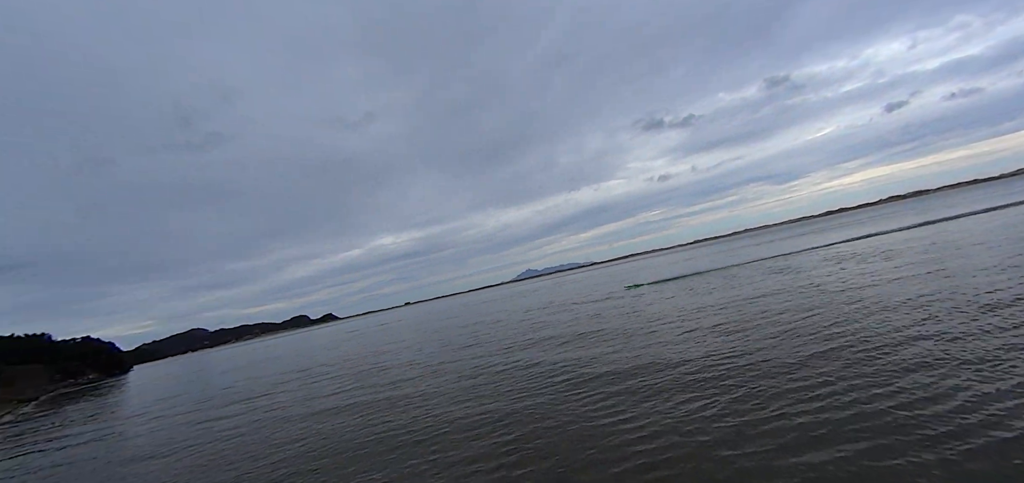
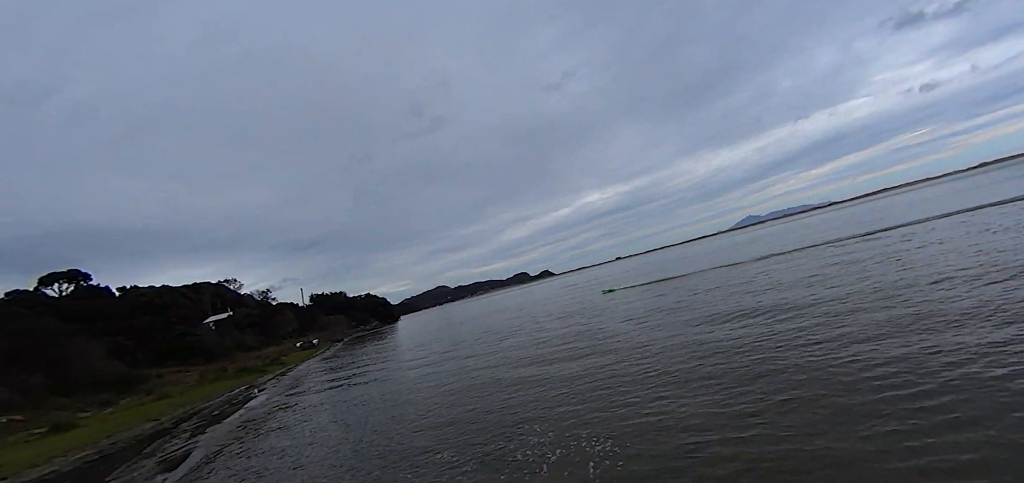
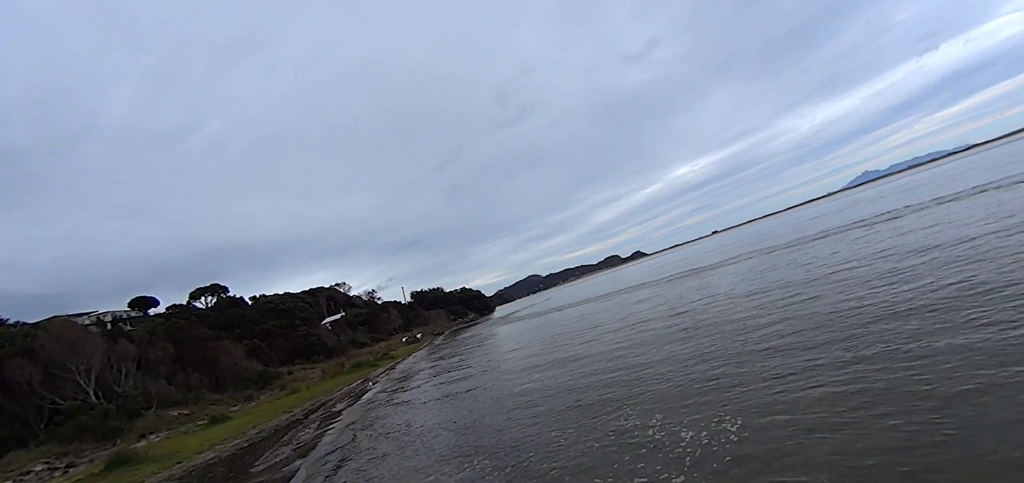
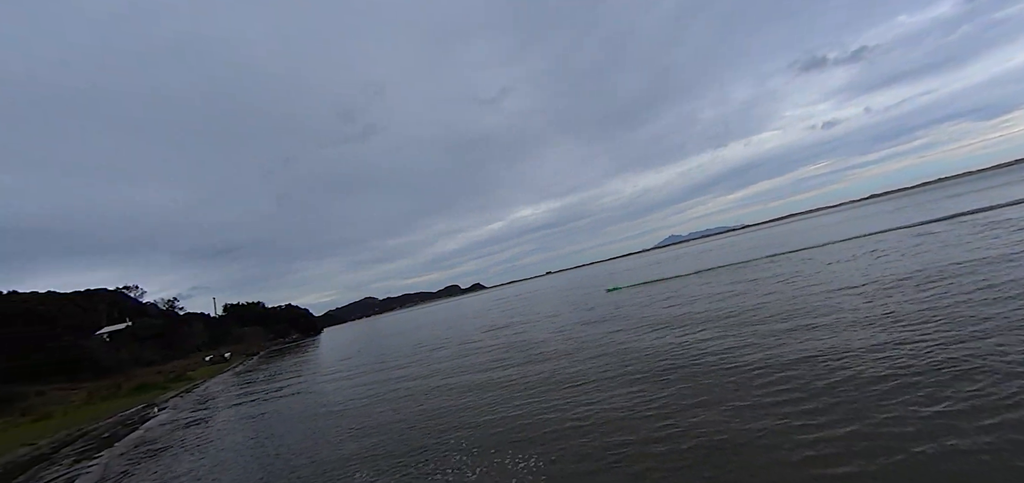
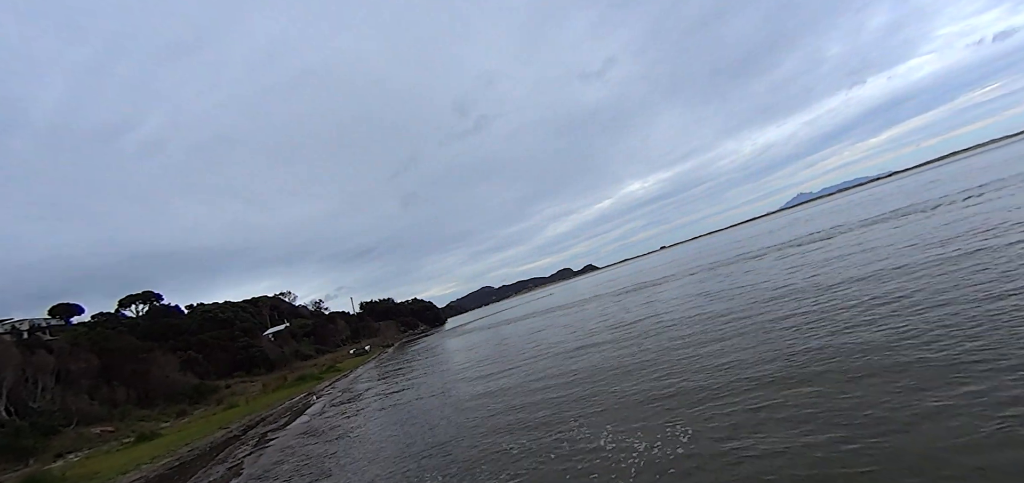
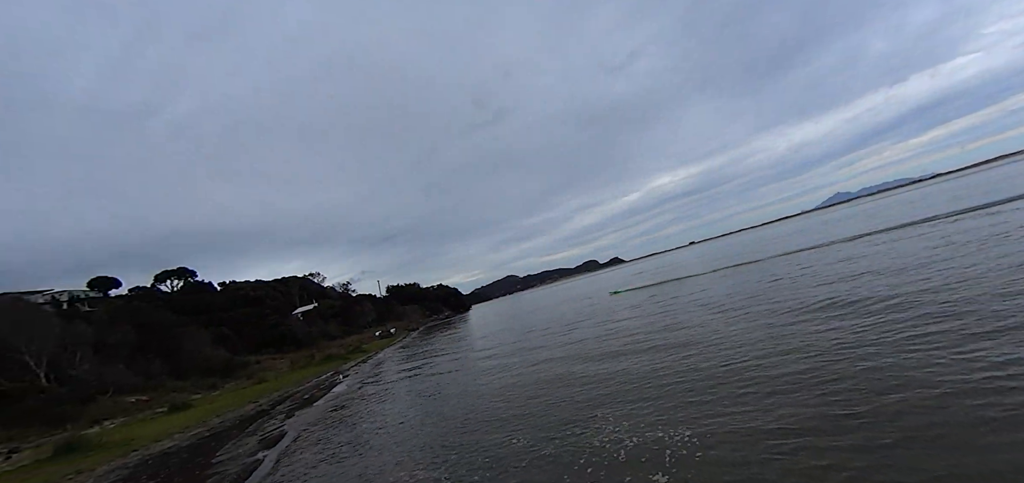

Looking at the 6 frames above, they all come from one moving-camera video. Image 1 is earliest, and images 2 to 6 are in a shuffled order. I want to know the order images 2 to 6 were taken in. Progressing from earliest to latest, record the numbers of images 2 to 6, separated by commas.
4, 2, 6, 3, 5
